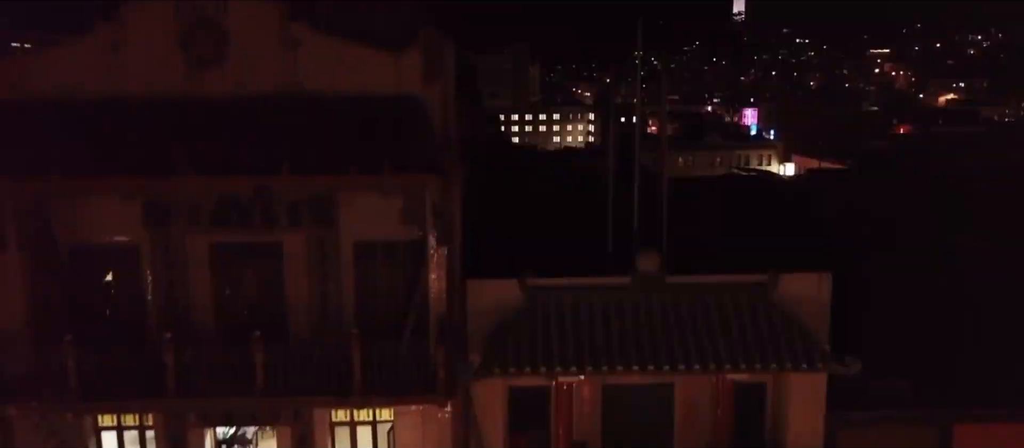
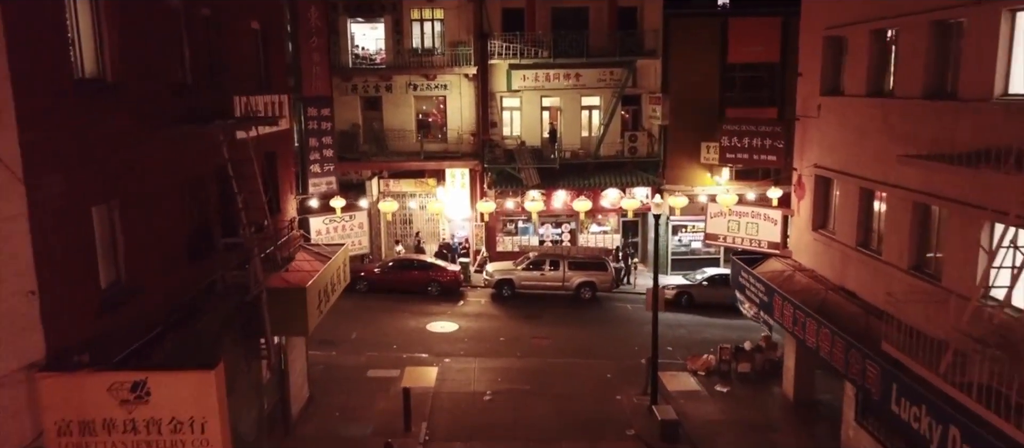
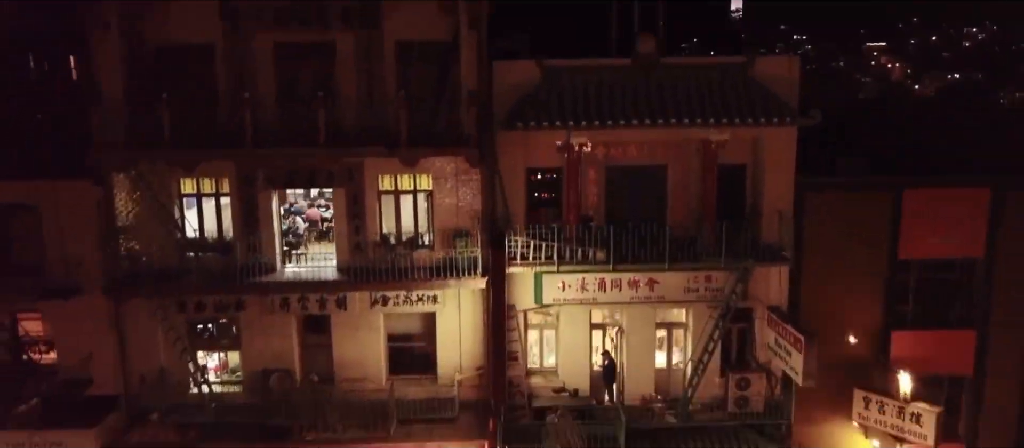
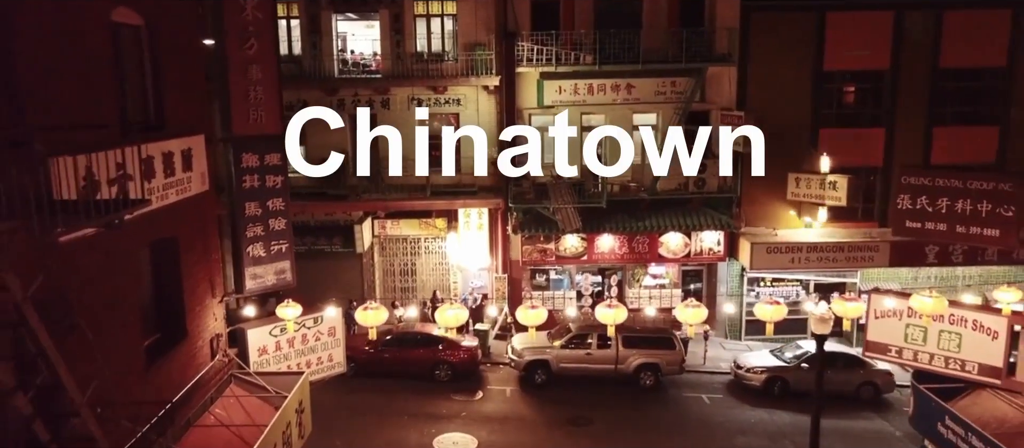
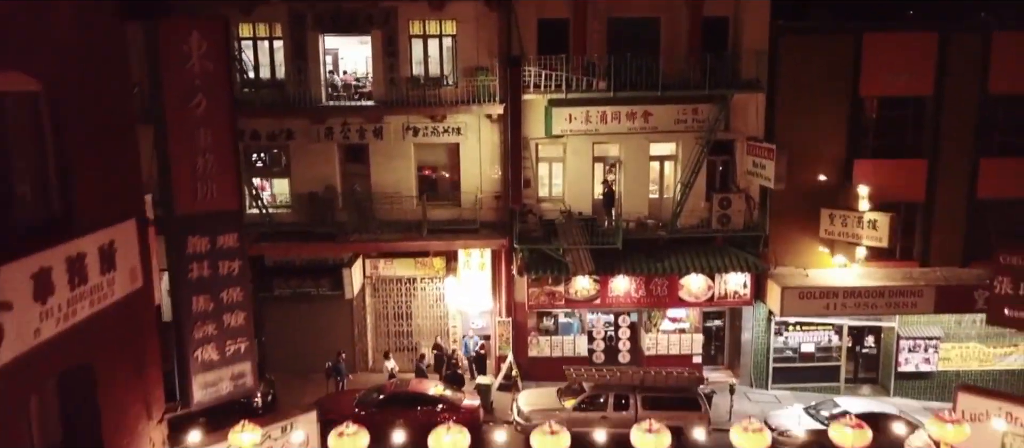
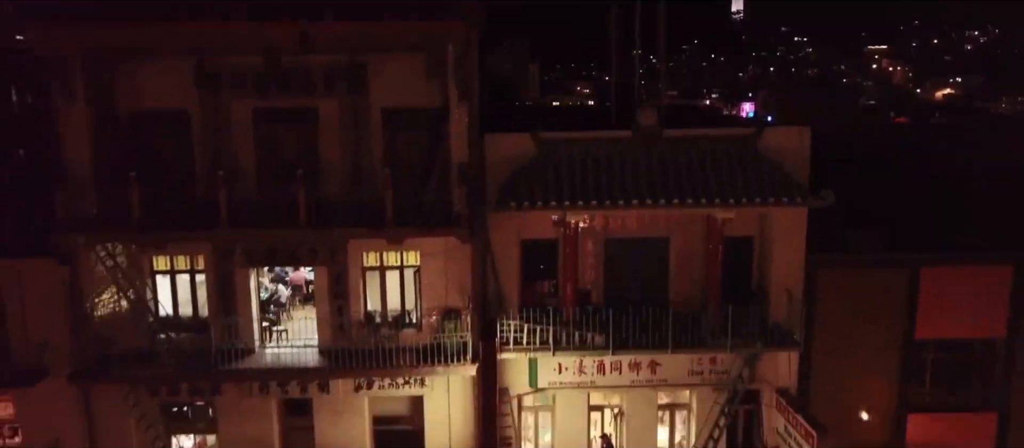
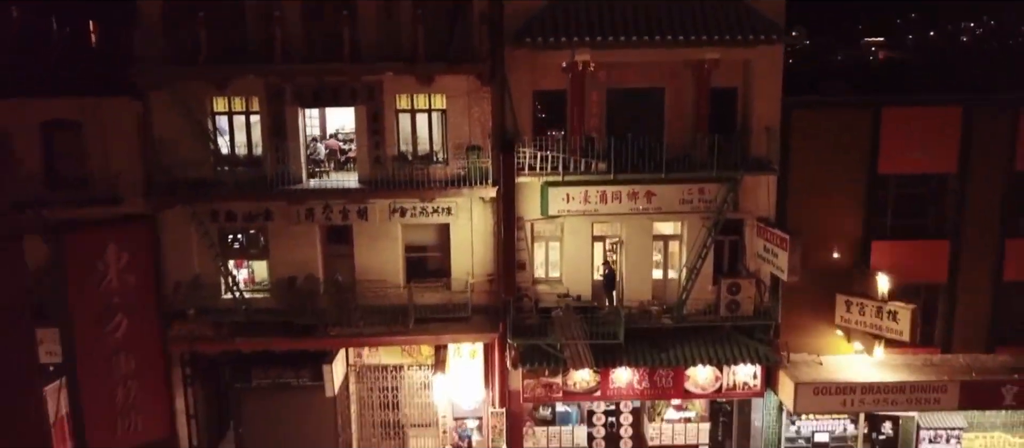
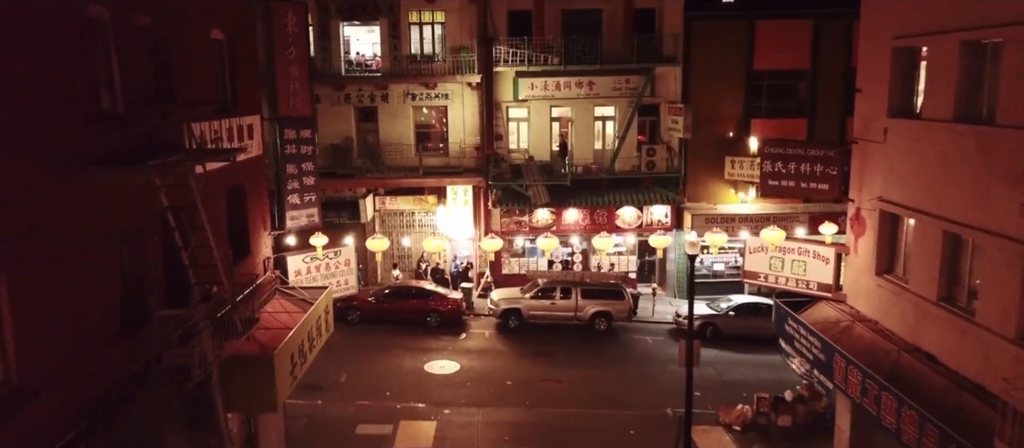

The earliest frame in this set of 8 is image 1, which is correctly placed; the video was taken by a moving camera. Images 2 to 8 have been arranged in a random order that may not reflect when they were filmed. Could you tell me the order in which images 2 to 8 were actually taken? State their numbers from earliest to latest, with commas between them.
6, 3, 7, 5, 4, 8, 2
